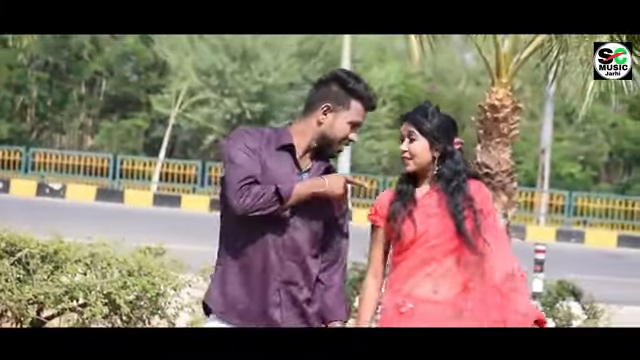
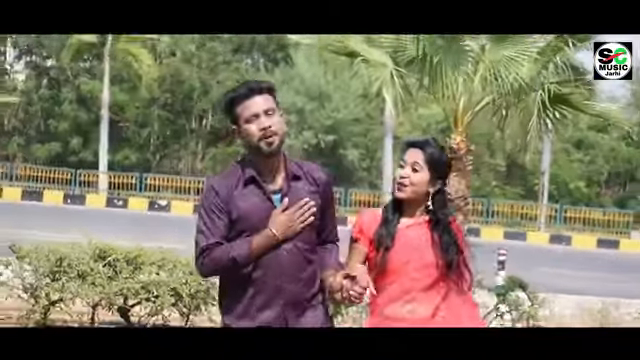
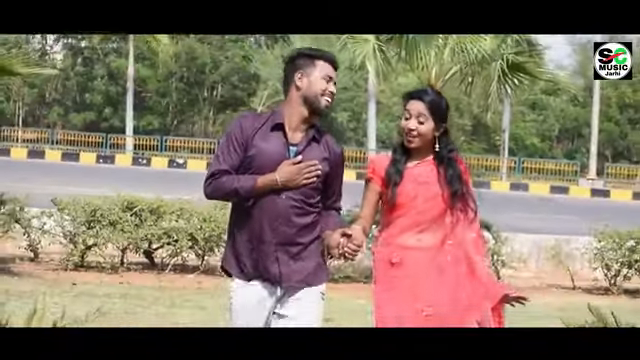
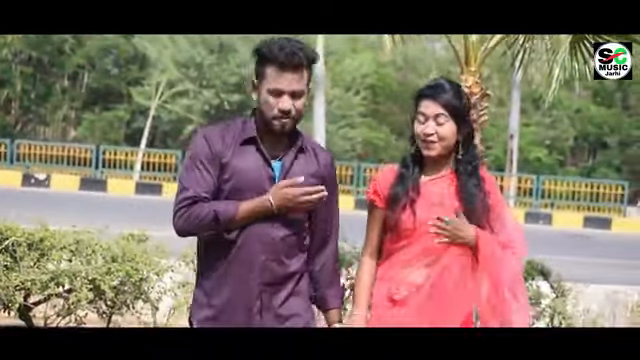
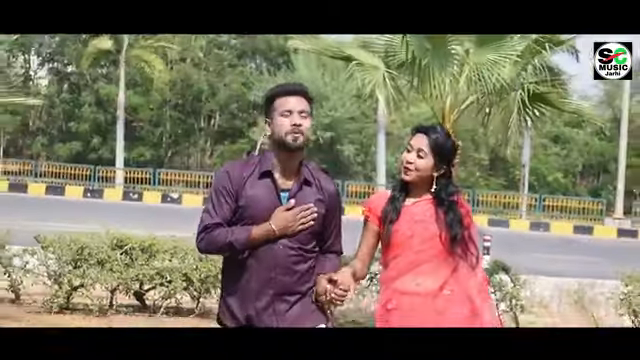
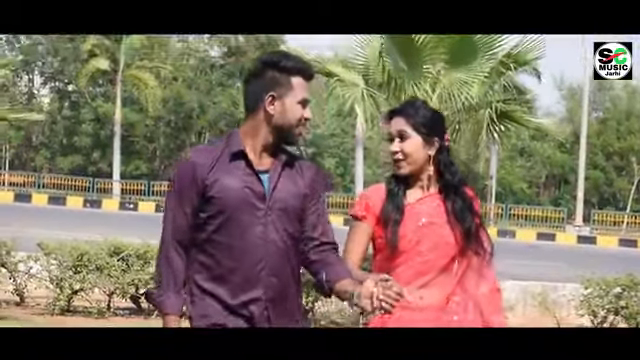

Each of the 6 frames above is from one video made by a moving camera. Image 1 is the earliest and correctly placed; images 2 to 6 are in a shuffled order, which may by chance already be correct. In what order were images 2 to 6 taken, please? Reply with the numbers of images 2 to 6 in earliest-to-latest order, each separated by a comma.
4, 2, 5, 3, 6
